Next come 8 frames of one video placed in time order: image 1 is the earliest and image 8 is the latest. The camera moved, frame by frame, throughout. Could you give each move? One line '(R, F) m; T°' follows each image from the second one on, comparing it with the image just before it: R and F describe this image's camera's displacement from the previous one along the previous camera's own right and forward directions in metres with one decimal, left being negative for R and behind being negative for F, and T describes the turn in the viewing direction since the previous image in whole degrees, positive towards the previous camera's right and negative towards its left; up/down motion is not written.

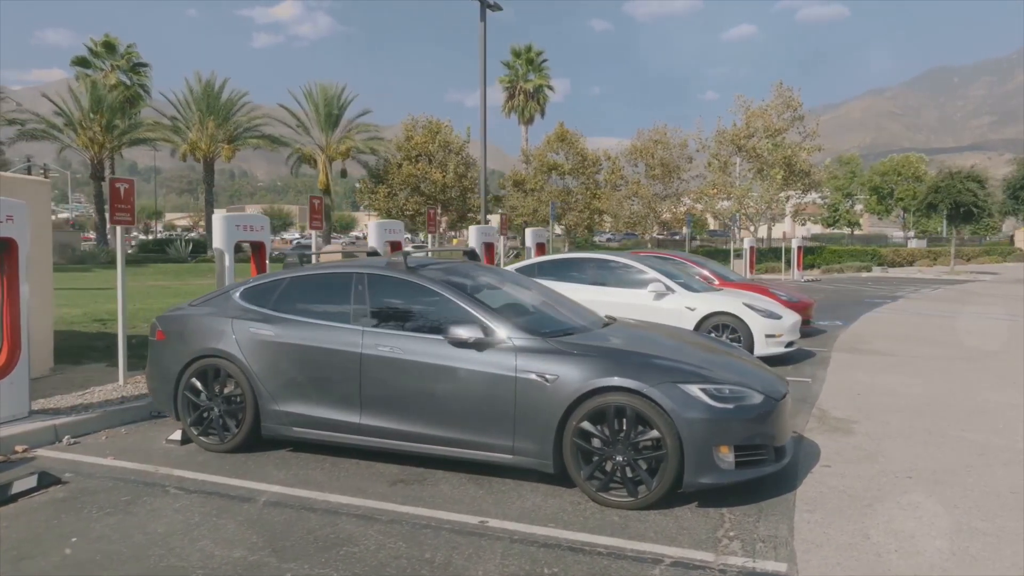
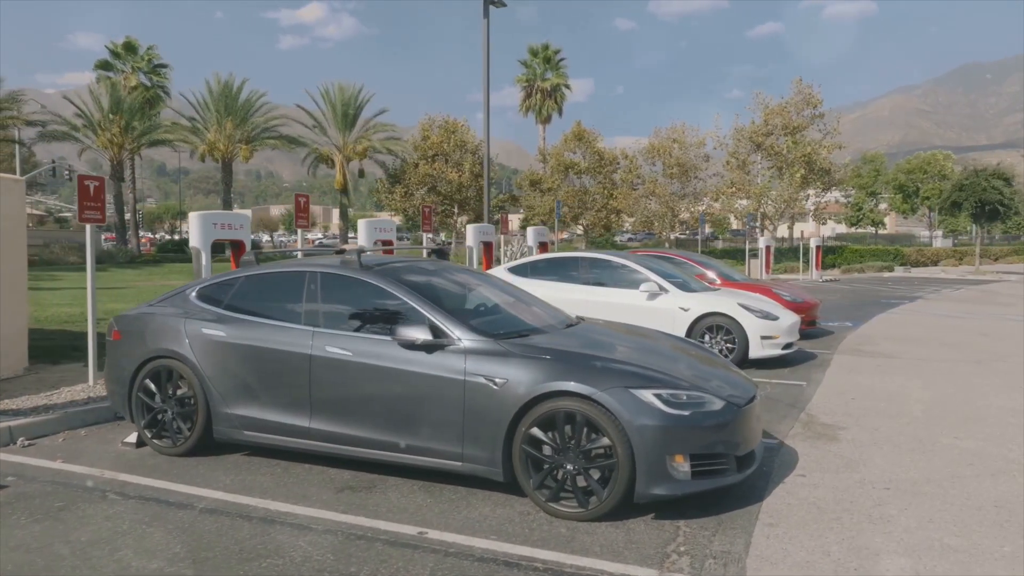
(+0.5, +0.2) m; -2°
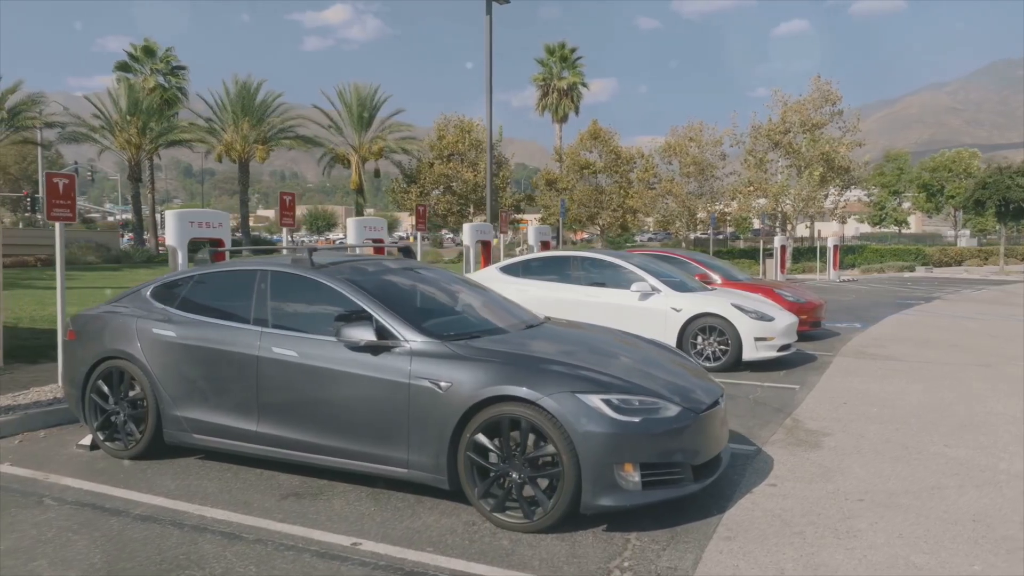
(+0.5, +0.2) m; -2°
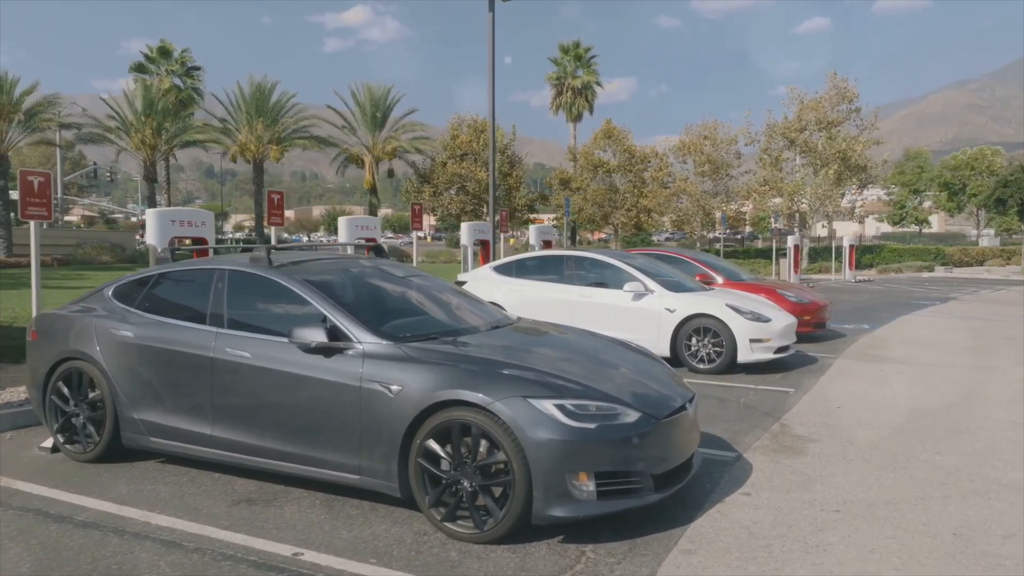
(+0.4, +0.2) m; -1°
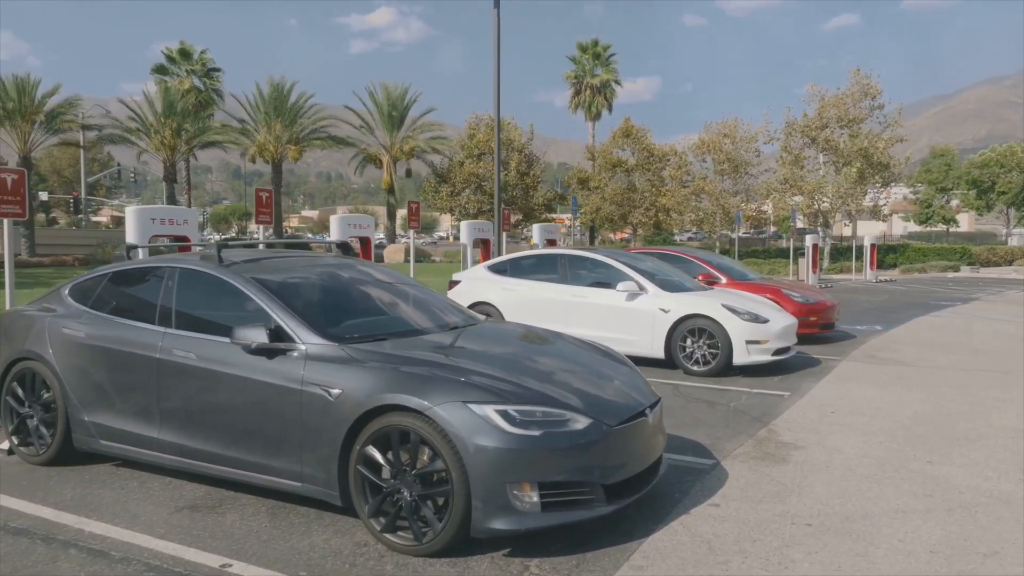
(+0.4, +0.2) m; -2°
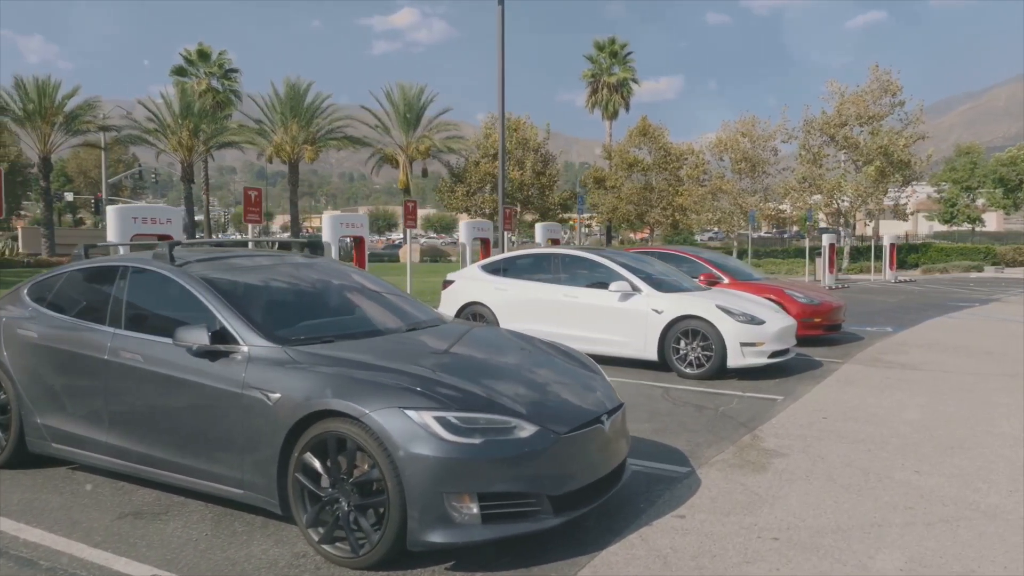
(+0.4, +0.2) m; -2°
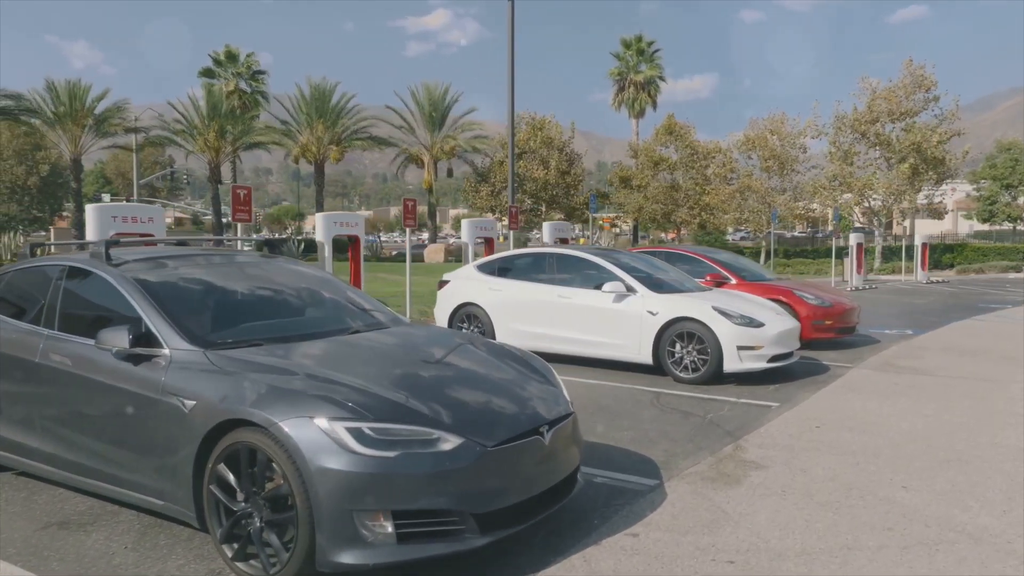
(+0.5, +0.3) m; -2°
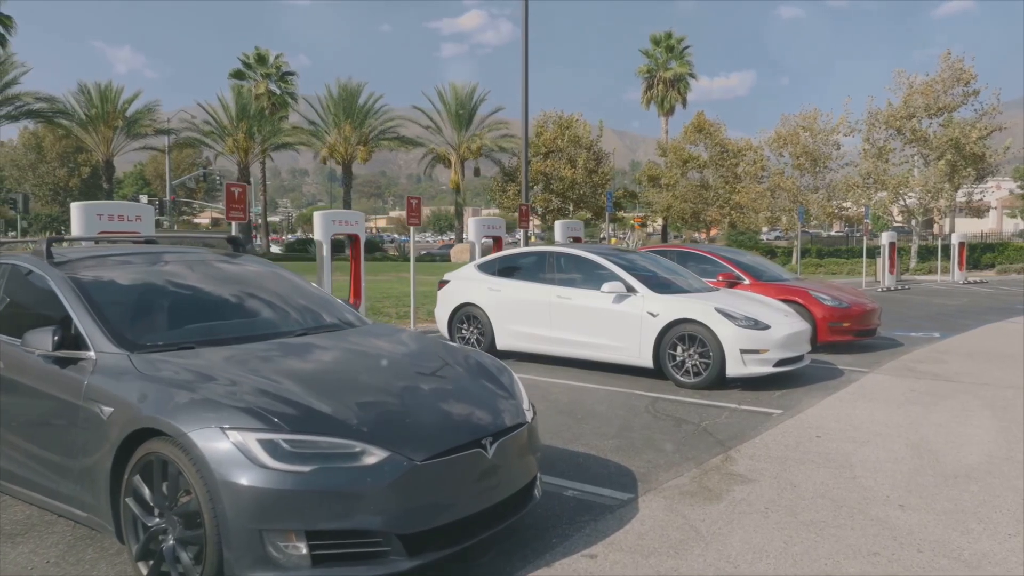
(+0.4, +0.3) m; -2°
